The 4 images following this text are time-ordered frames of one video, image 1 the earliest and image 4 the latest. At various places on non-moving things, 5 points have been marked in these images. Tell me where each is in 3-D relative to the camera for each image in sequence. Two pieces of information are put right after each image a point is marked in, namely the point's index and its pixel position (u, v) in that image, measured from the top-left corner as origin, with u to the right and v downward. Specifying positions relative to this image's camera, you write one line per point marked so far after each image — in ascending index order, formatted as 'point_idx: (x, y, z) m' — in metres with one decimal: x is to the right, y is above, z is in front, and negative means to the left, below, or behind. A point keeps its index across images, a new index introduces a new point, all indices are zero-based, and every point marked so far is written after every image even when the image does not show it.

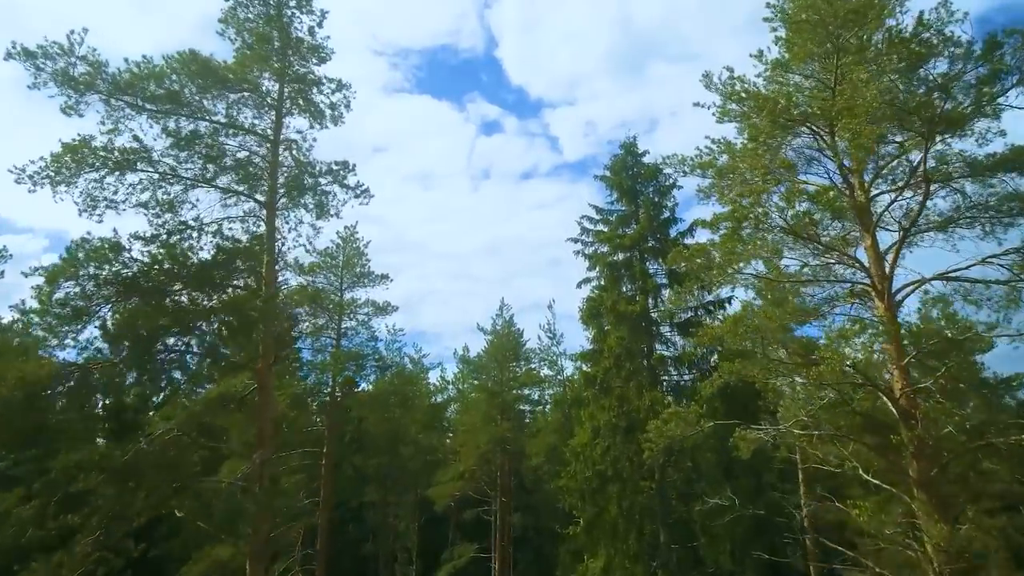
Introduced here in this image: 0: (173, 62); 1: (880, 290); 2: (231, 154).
0: (-5.8, +3.9, +13.9) m
1: (+6.3, 0.0, +13.9) m
2: (-5.0, +2.4, +14.3) m
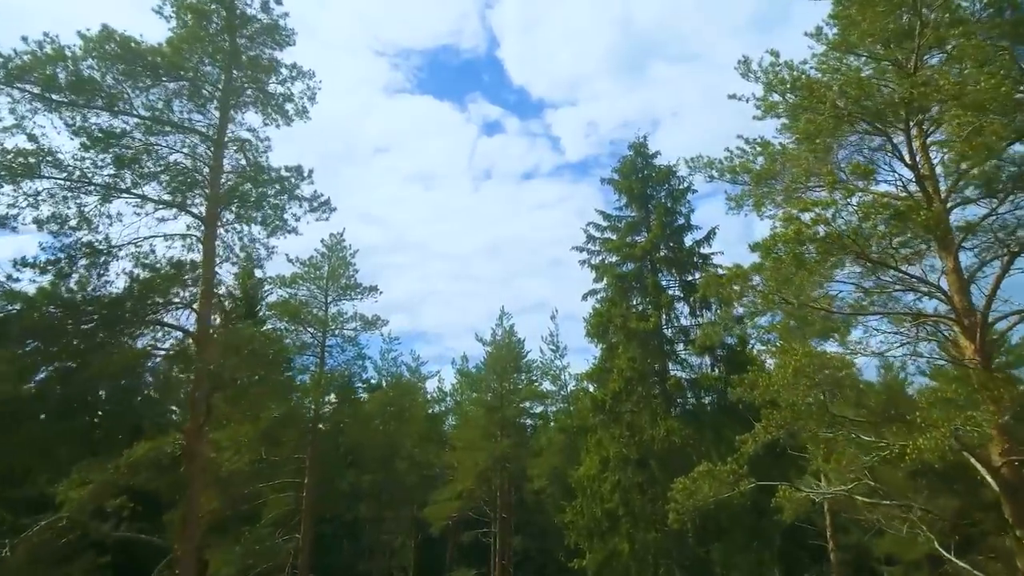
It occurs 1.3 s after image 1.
0: (-5.9, +3.4, +11.2) m
1: (+6.3, -0.5, +11.2) m
2: (-5.0, +1.9, +11.6) m
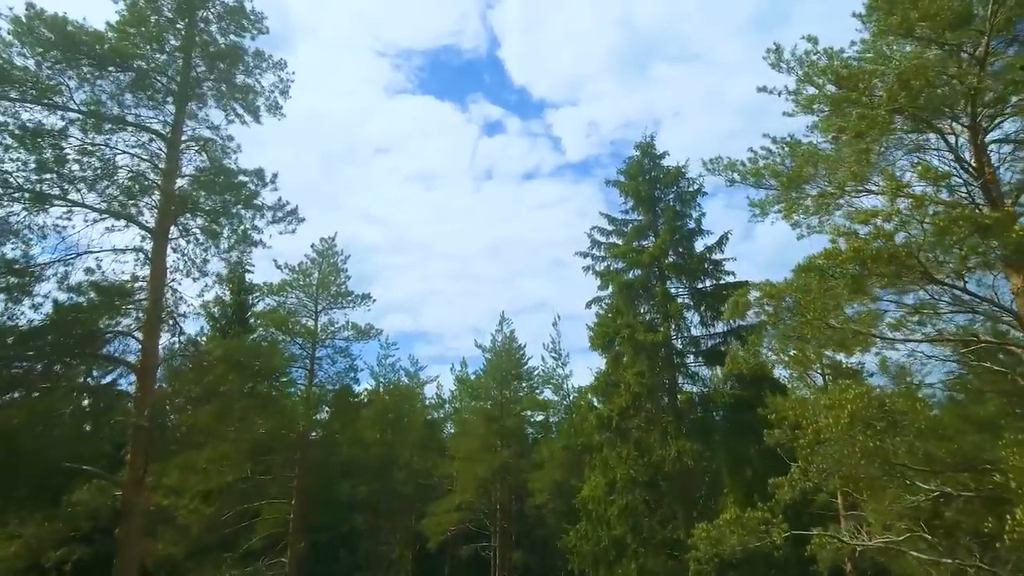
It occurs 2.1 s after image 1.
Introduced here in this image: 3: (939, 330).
0: (-5.9, +3.1, +9.7) m
1: (+6.2, -0.8, +9.6) m
2: (-5.0, +1.6, +10.0) m
3: (+5.6, -0.6, +10.5) m
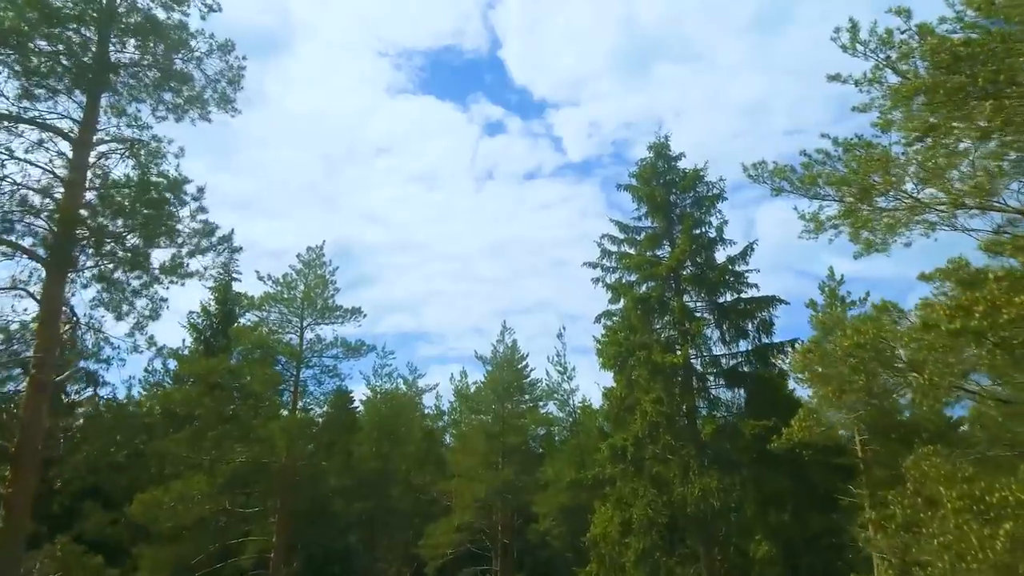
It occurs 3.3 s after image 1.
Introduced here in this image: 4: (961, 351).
0: (-5.8, +2.7, +7.3) m
1: (+6.3, -1.2, +7.2) m
2: (-5.0, +1.2, +7.6) m
3: (+5.7, -1.0, +8.1) m
4: (+4.2, -0.6, +7.7) m
